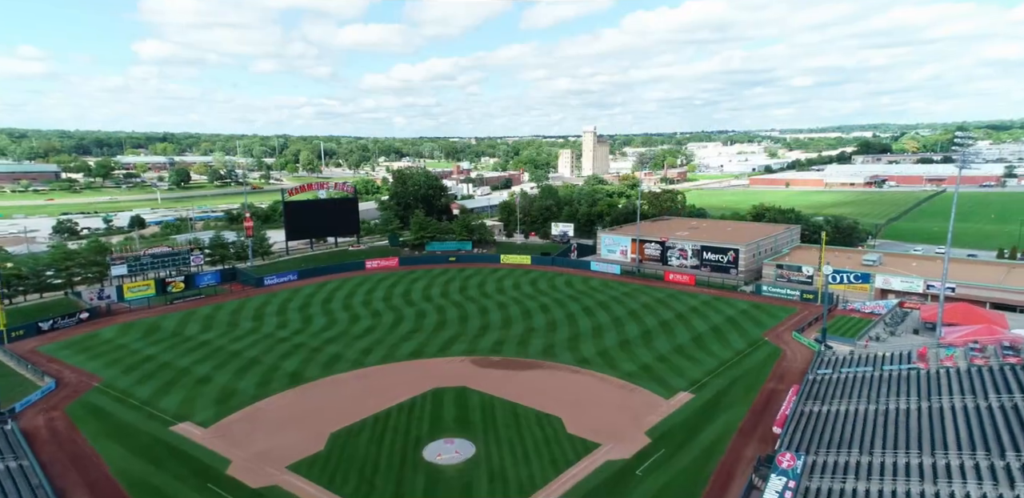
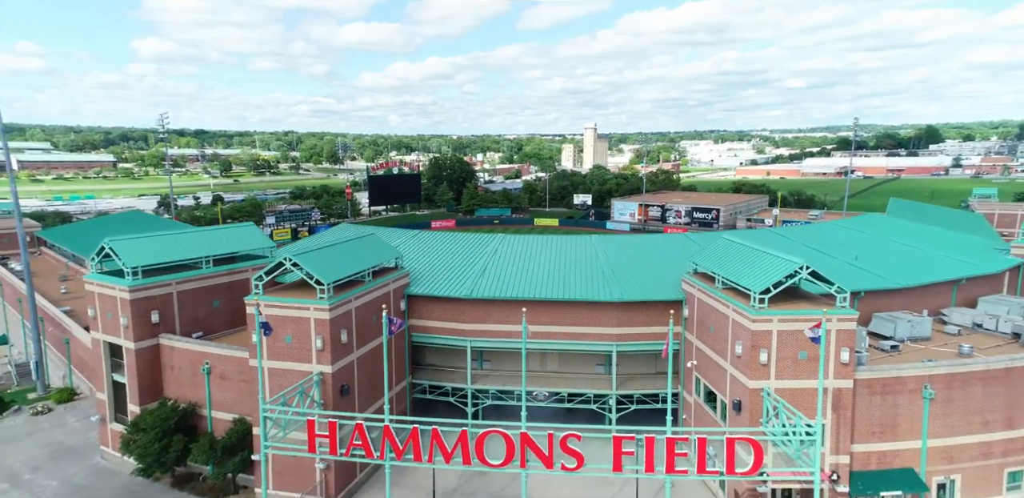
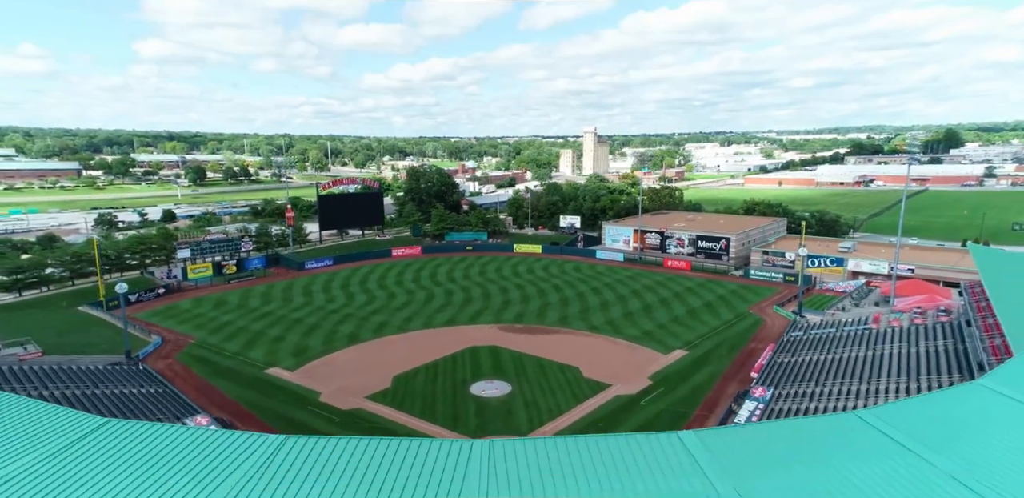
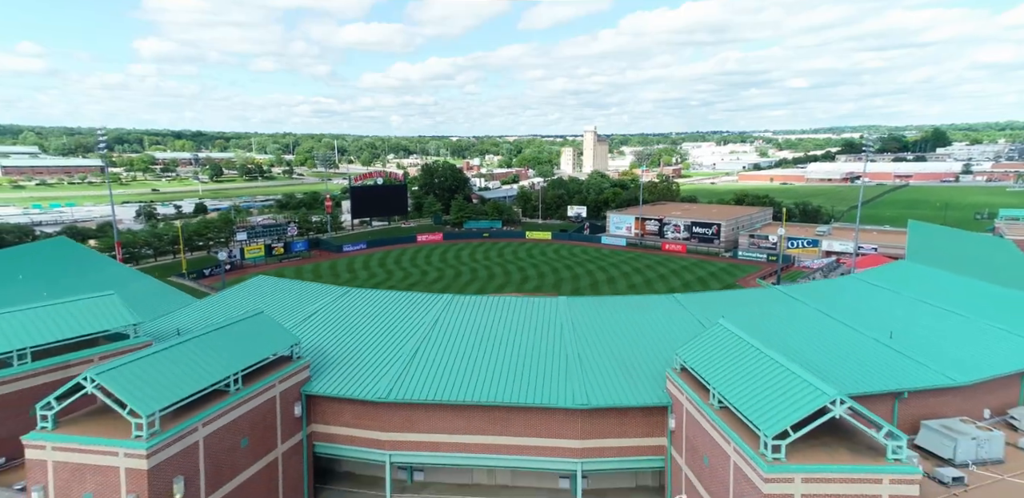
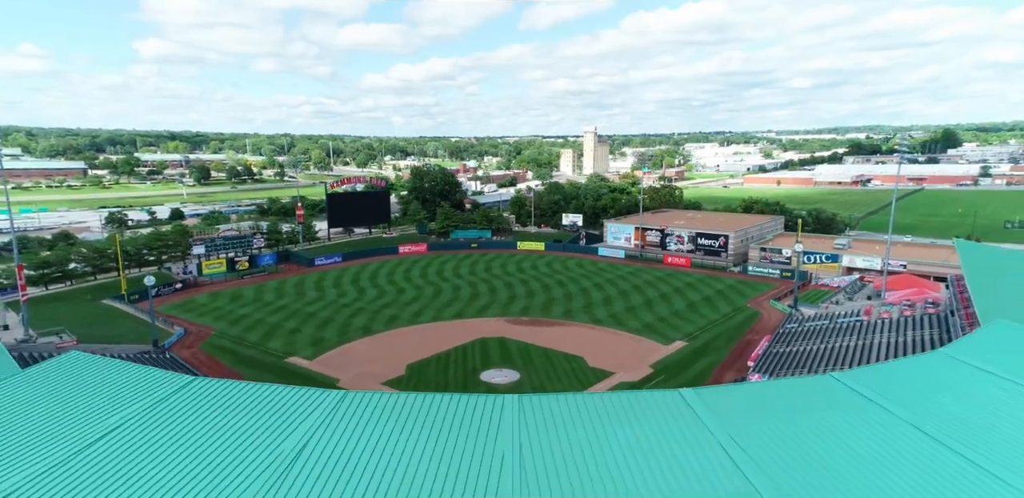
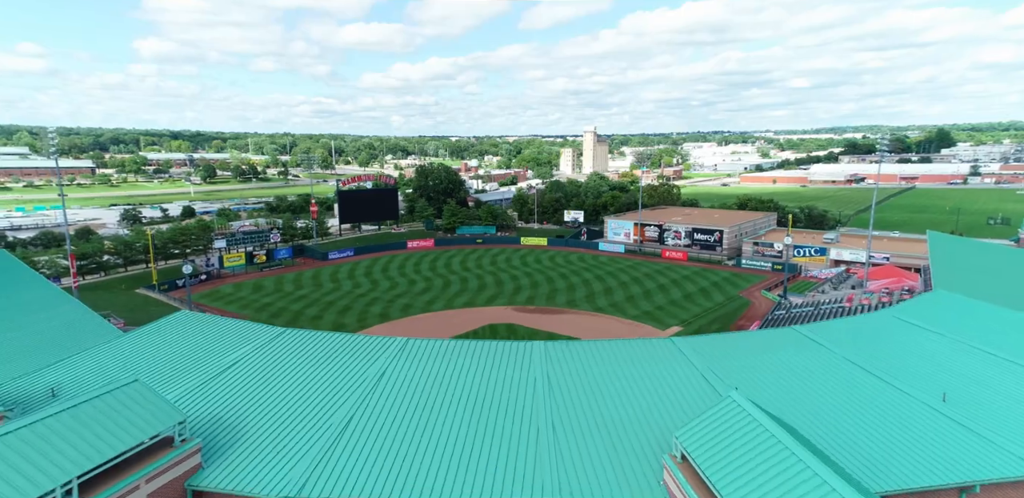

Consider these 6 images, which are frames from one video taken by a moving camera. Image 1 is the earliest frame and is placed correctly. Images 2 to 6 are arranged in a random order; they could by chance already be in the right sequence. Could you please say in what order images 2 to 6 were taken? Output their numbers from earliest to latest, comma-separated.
3, 5, 6, 4, 2
